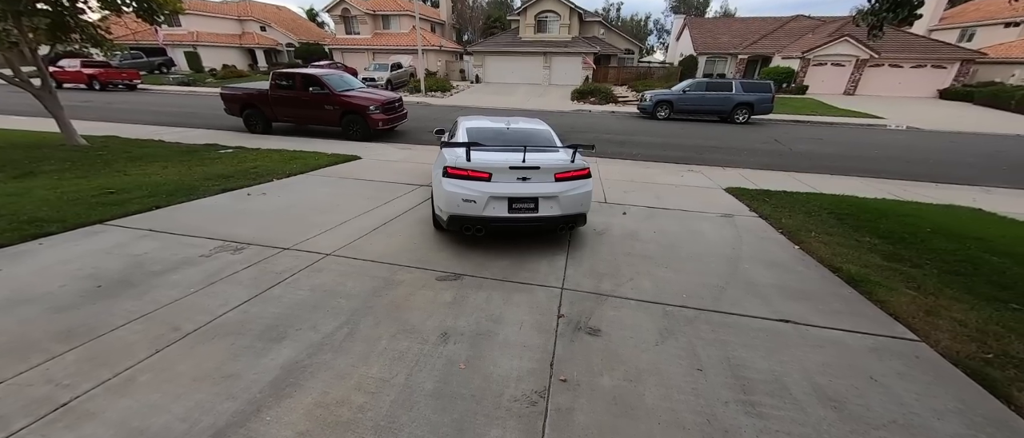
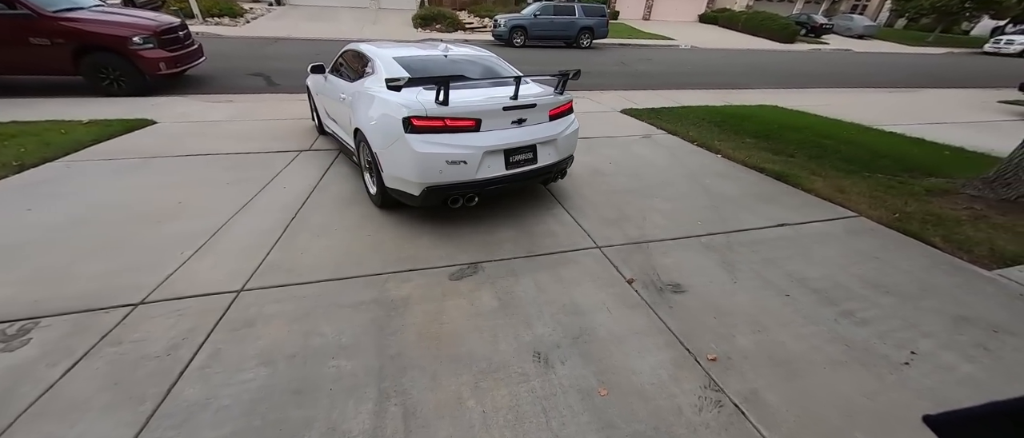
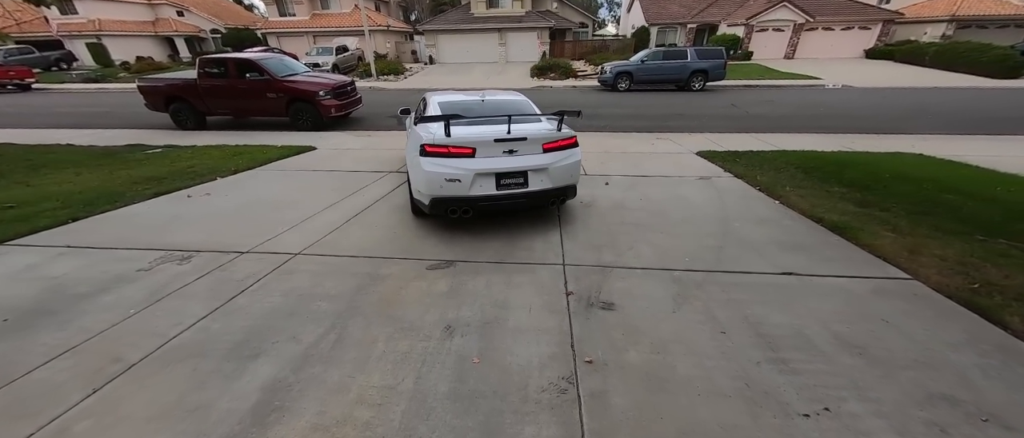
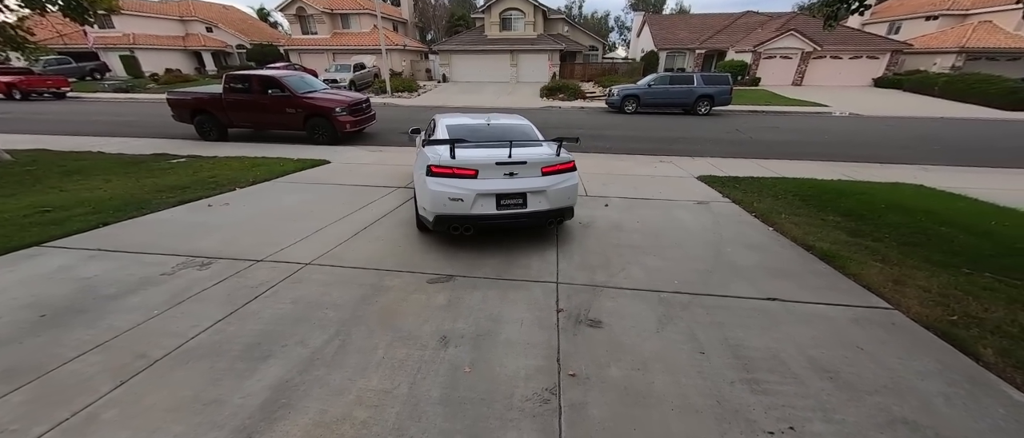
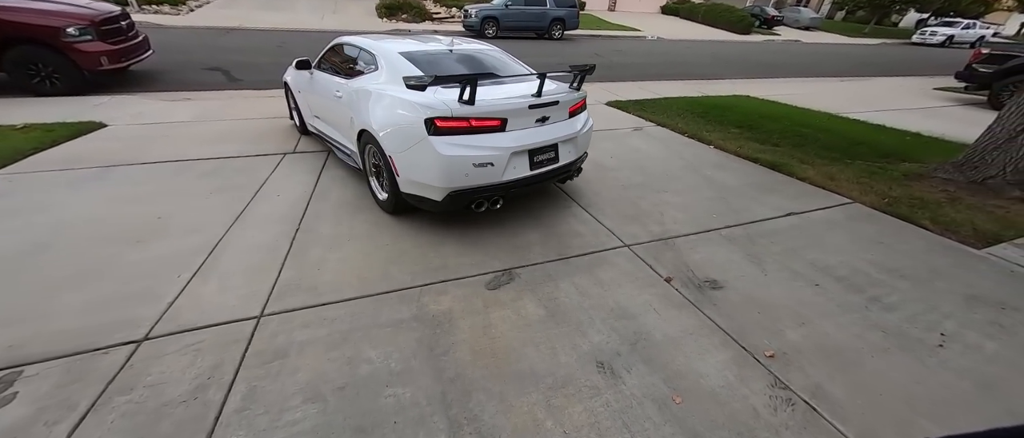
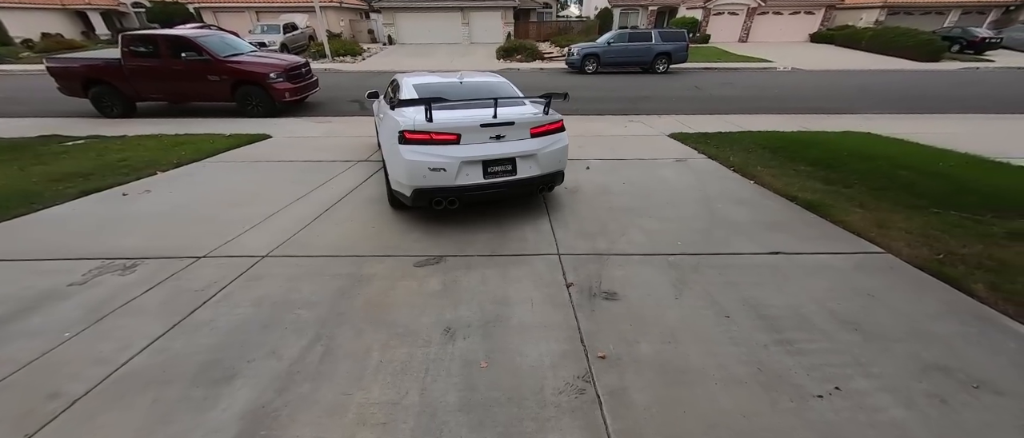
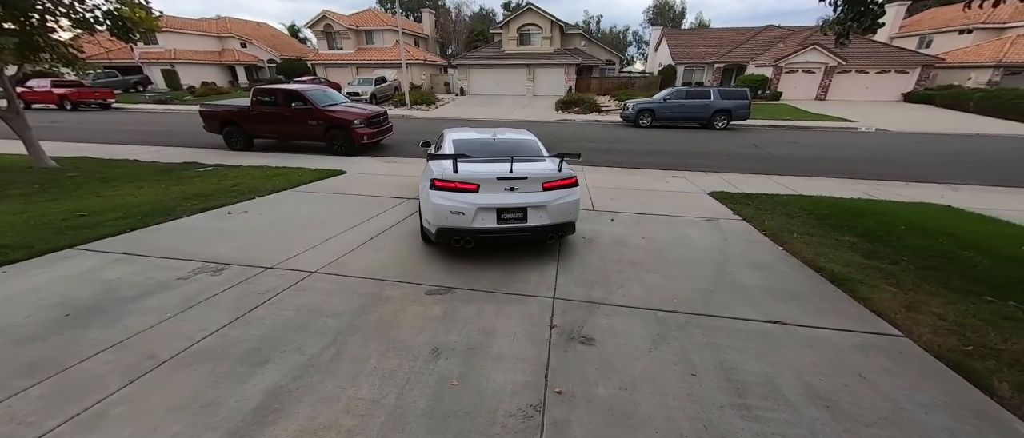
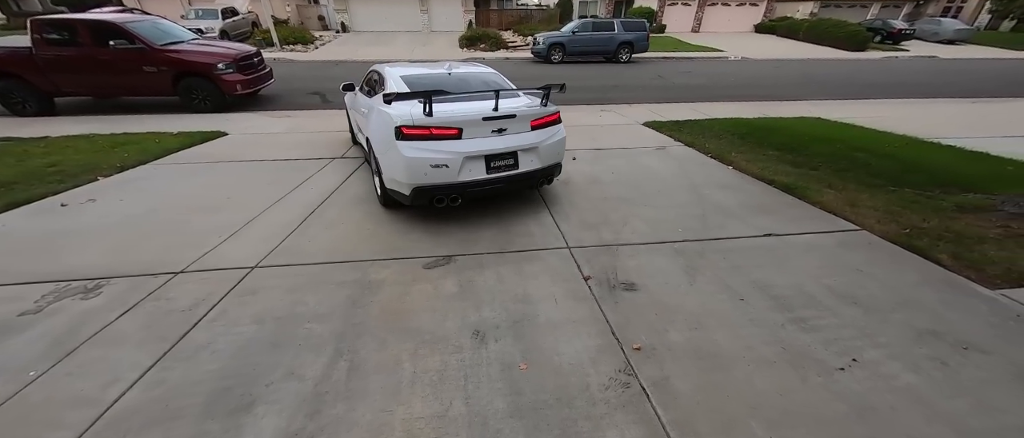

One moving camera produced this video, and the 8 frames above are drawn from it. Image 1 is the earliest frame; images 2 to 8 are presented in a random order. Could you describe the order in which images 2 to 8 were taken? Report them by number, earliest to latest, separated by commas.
7, 4, 3, 6, 8, 2, 5
